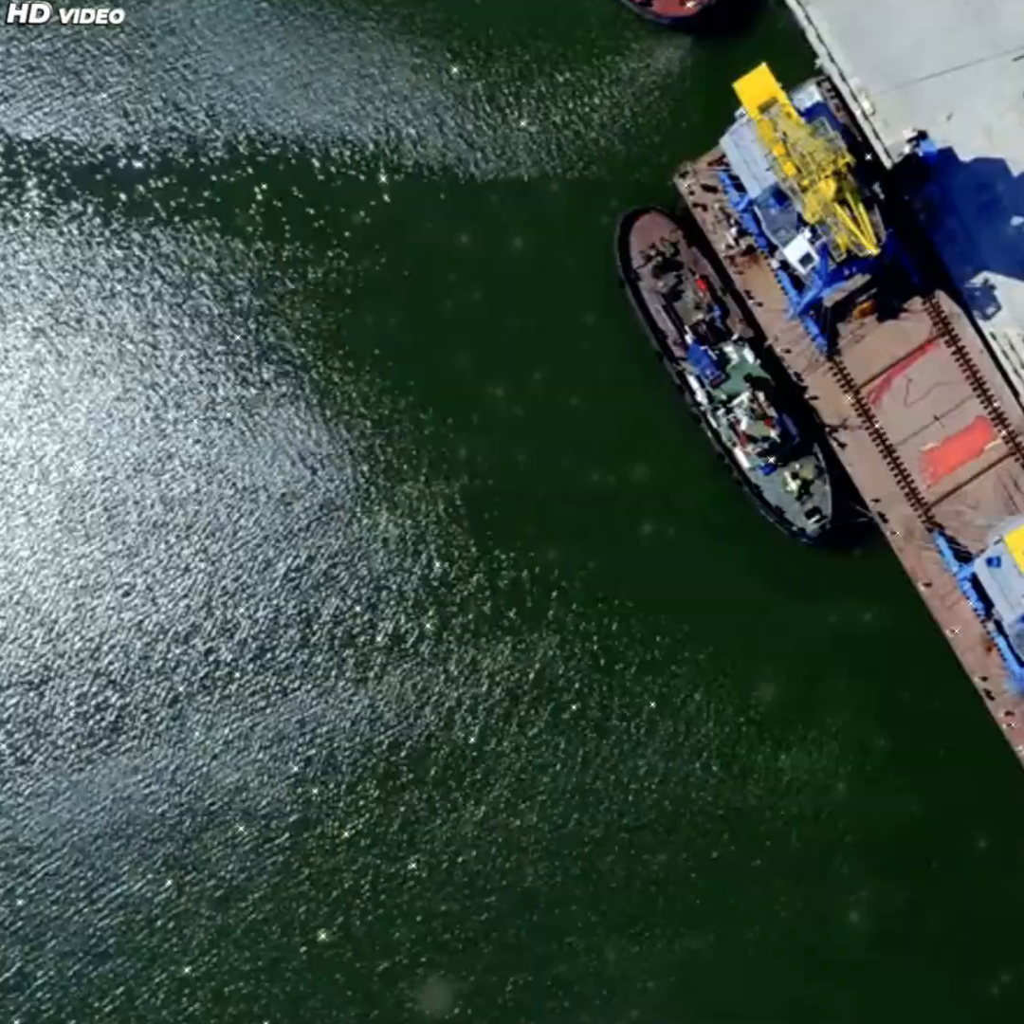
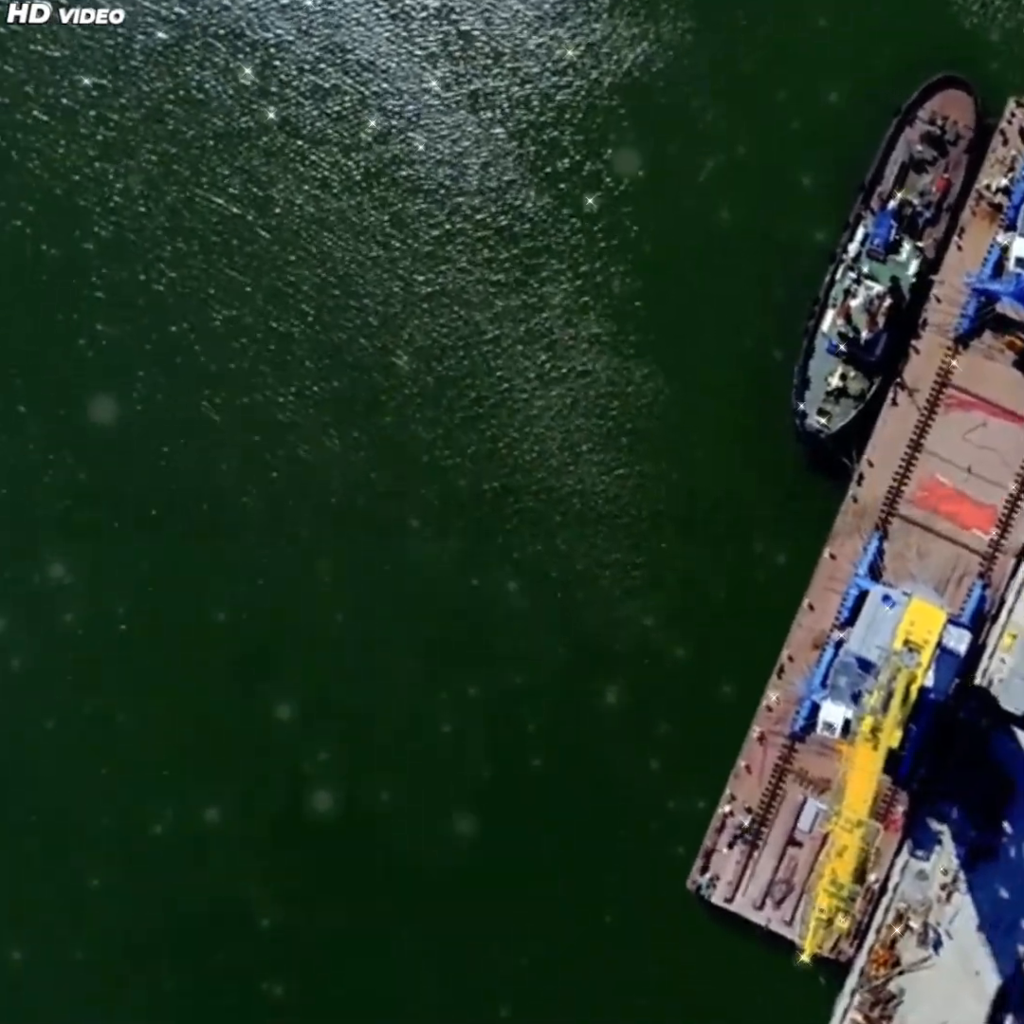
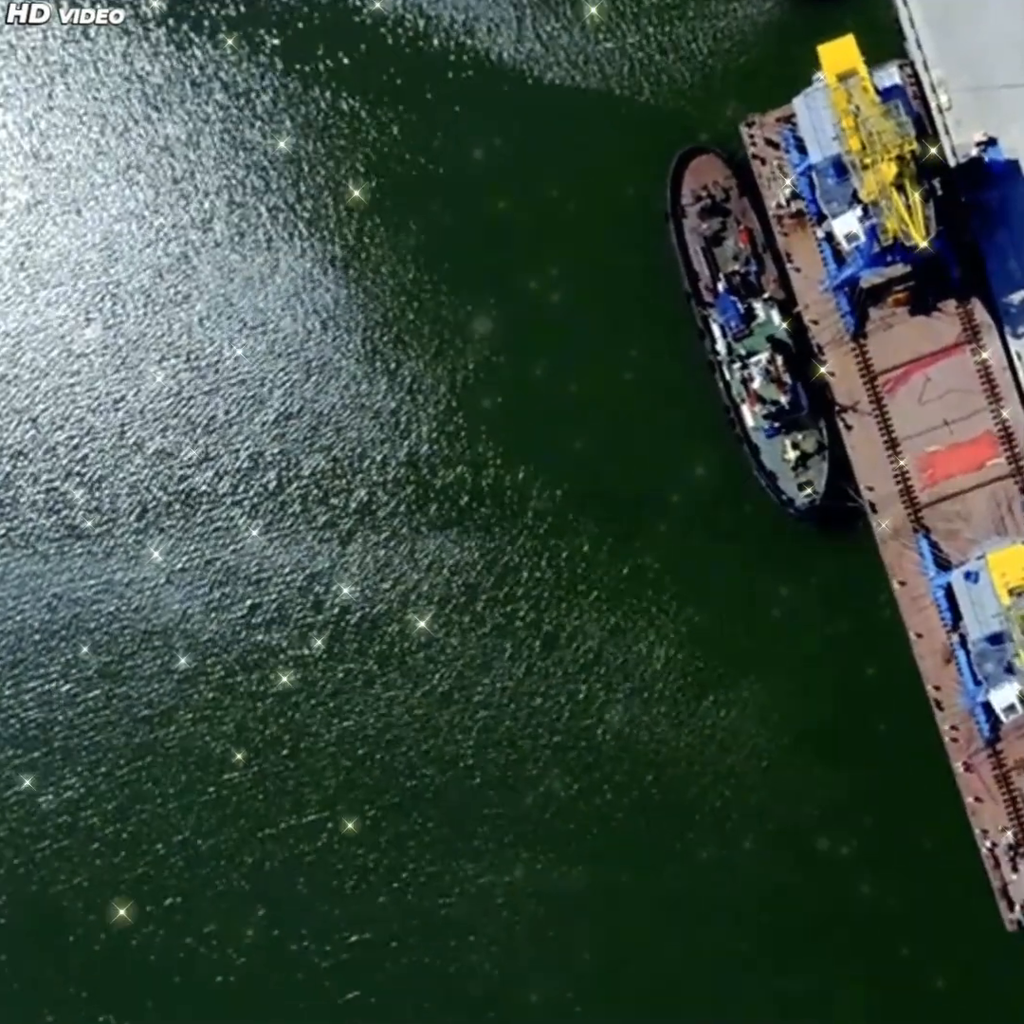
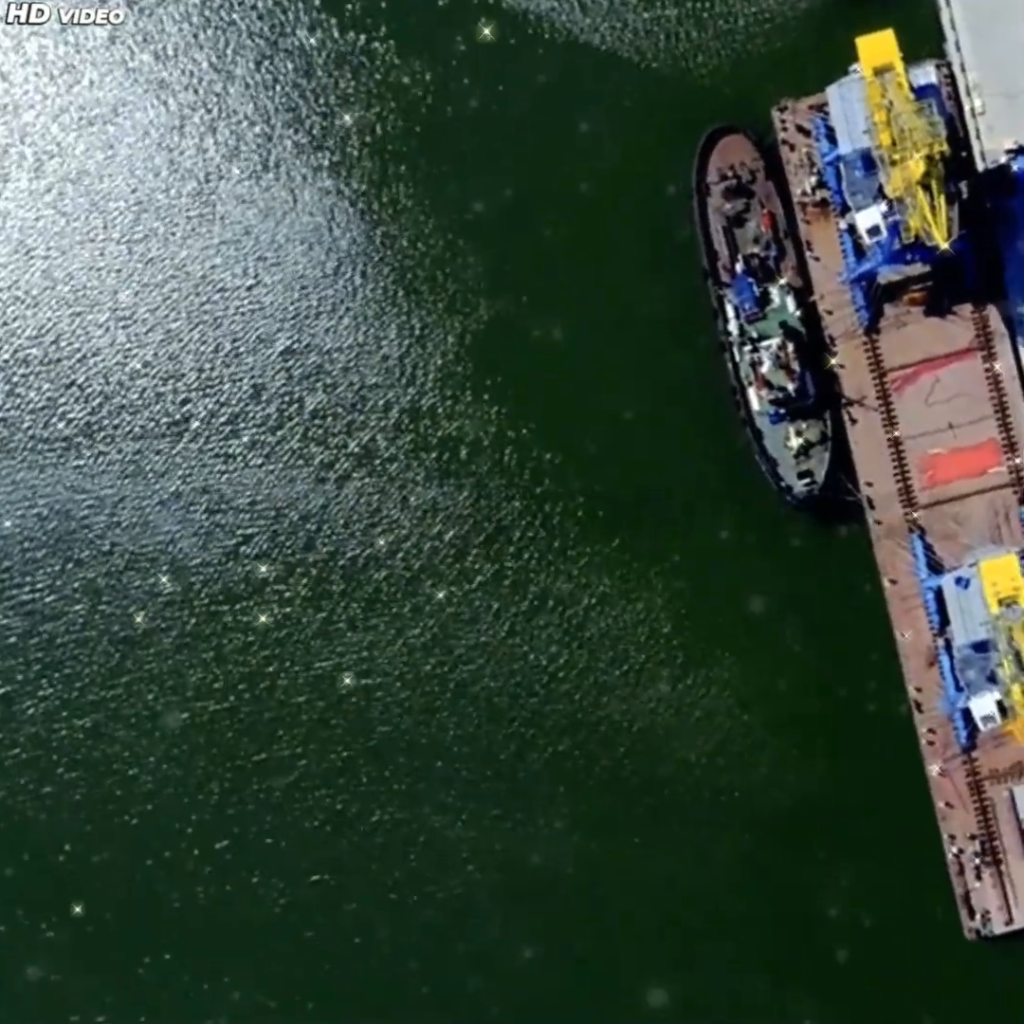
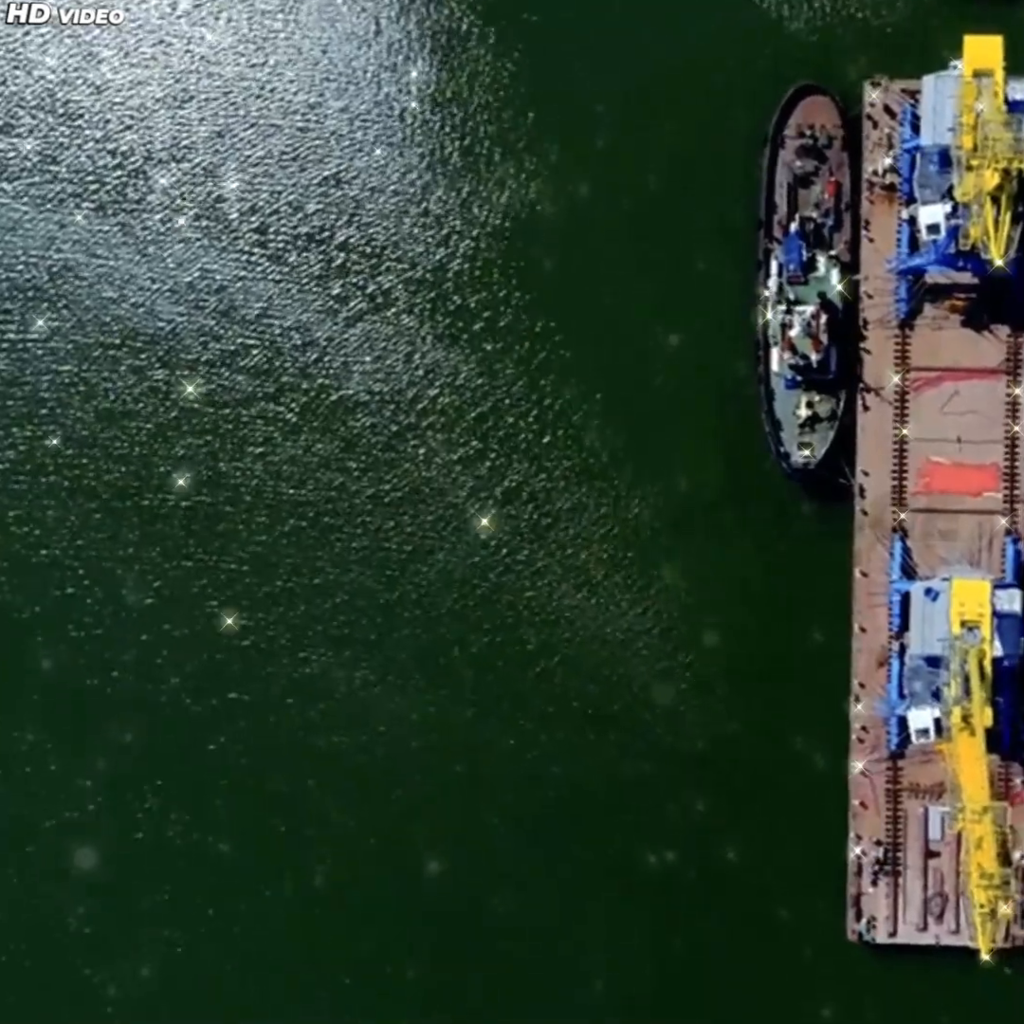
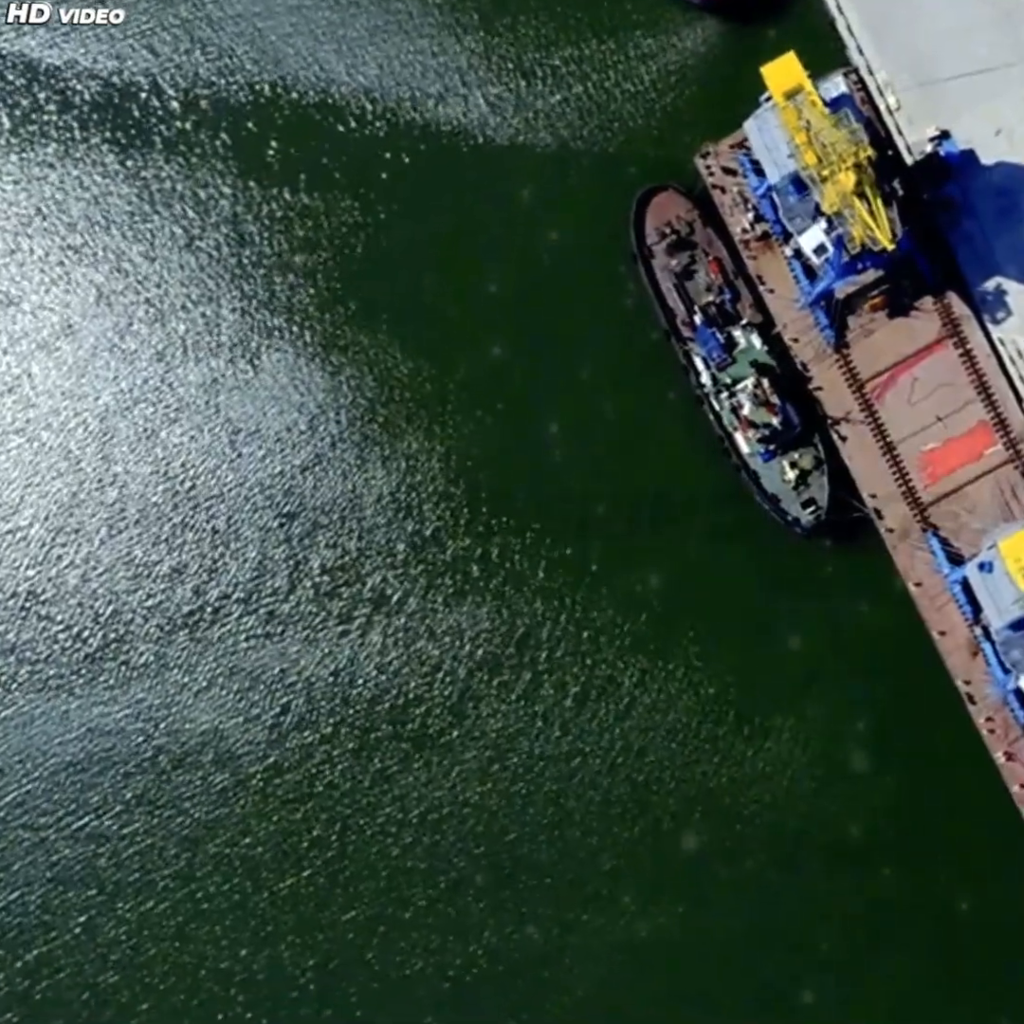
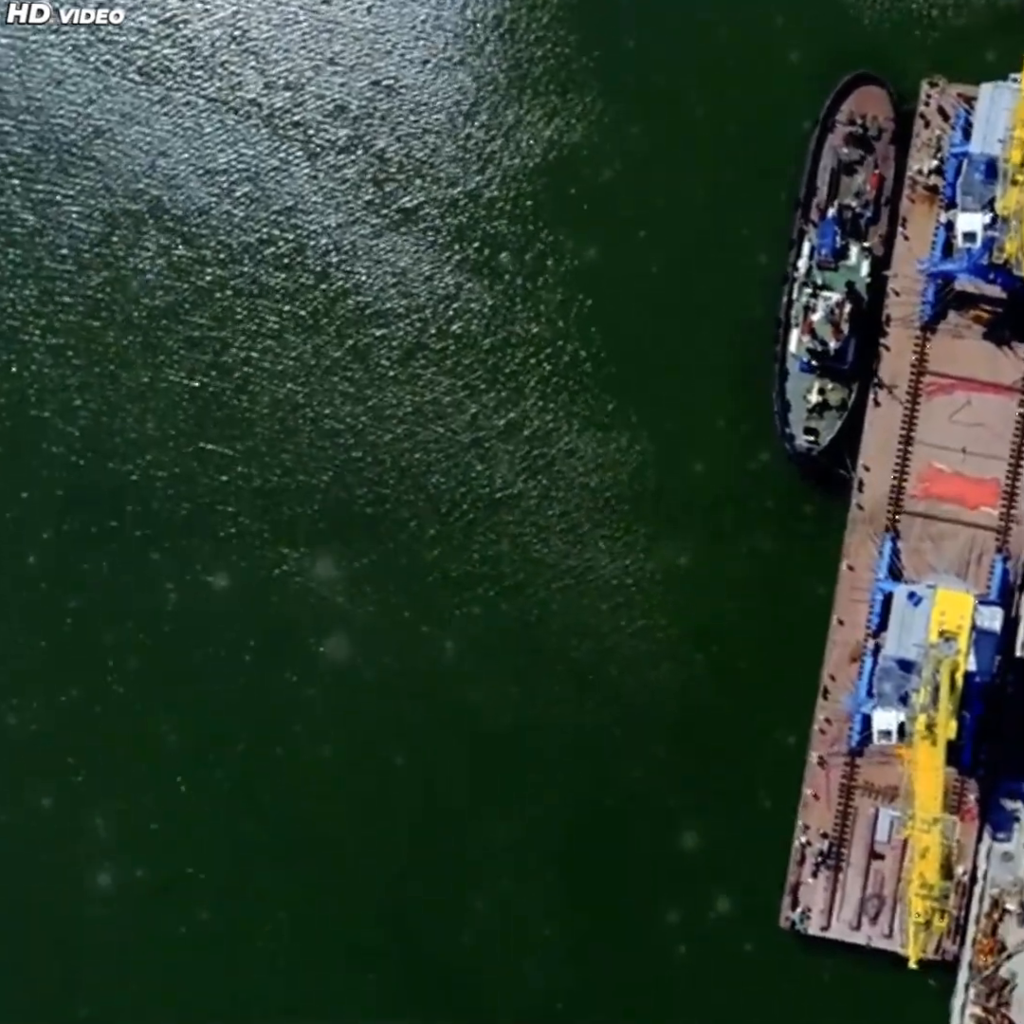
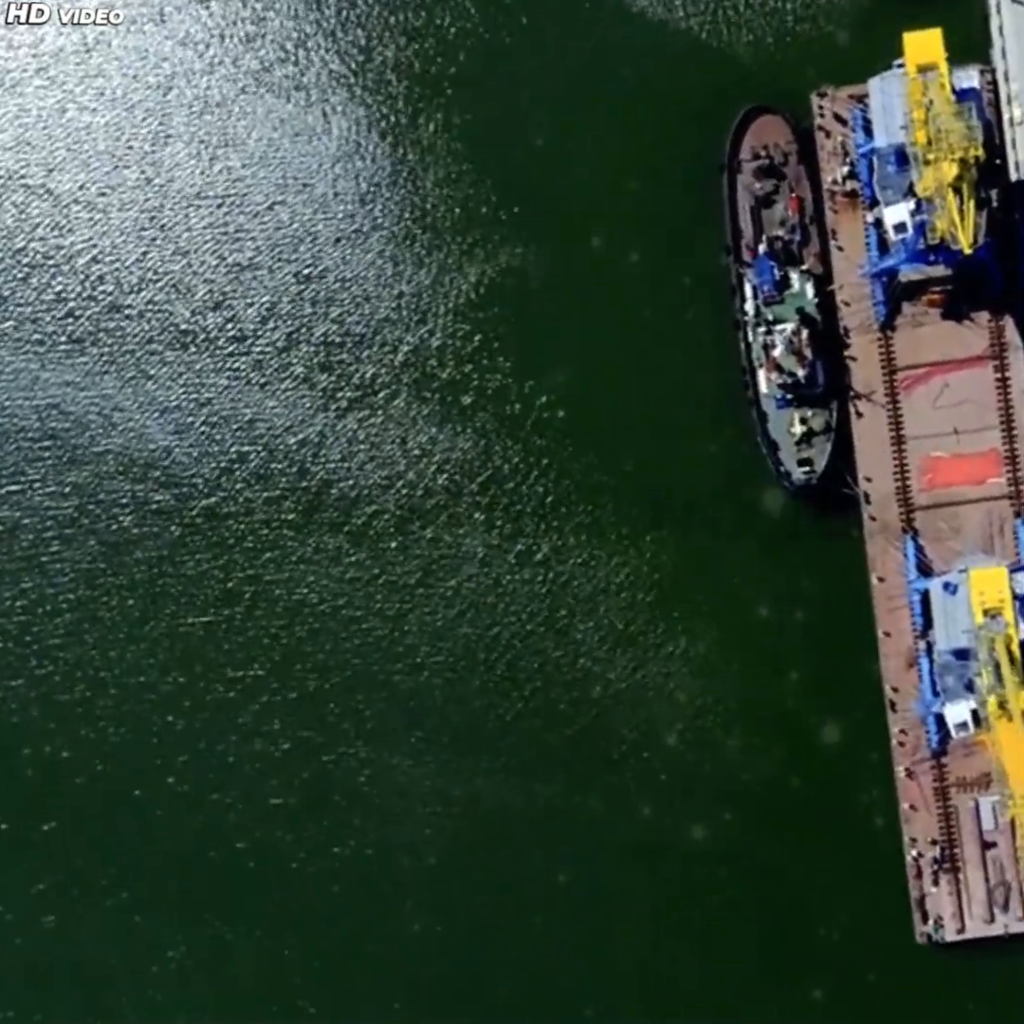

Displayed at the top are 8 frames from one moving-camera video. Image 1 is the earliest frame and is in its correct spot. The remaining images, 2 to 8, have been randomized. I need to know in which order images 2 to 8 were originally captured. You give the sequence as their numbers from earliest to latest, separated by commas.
6, 3, 4, 8, 5, 7, 2
